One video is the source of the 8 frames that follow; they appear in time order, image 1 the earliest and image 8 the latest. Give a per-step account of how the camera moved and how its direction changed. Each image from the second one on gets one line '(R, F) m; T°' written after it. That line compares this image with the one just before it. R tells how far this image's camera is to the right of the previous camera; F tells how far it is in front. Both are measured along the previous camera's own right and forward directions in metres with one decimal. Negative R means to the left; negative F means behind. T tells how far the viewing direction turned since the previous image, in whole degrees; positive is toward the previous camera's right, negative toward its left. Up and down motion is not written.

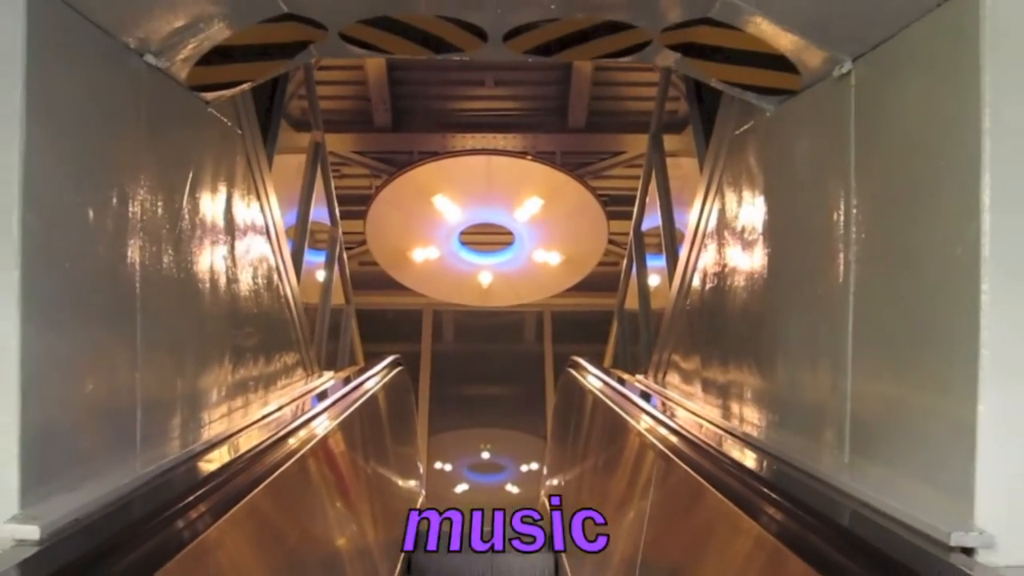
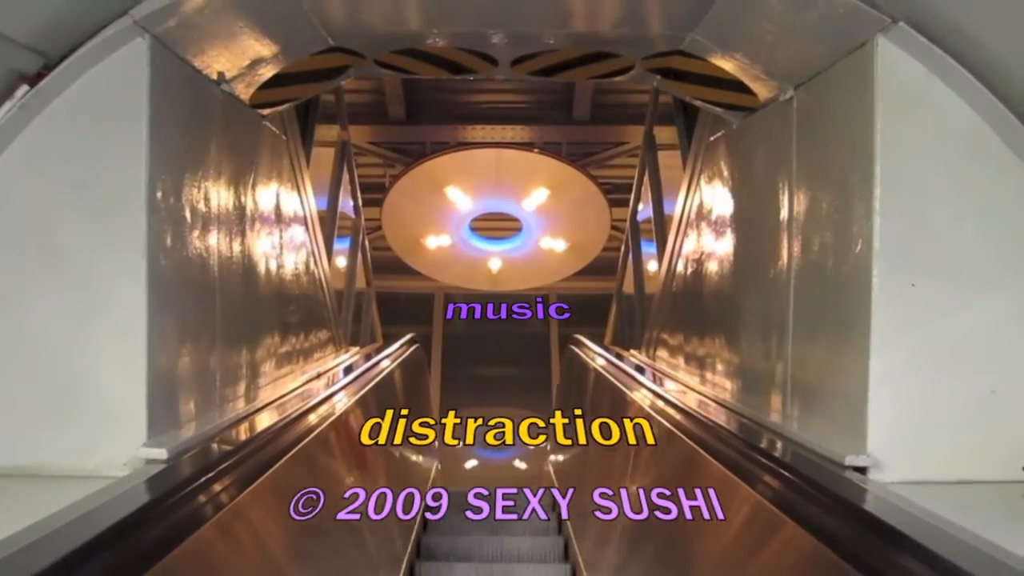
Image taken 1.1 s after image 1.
(0.0, -0.5) m; 0°
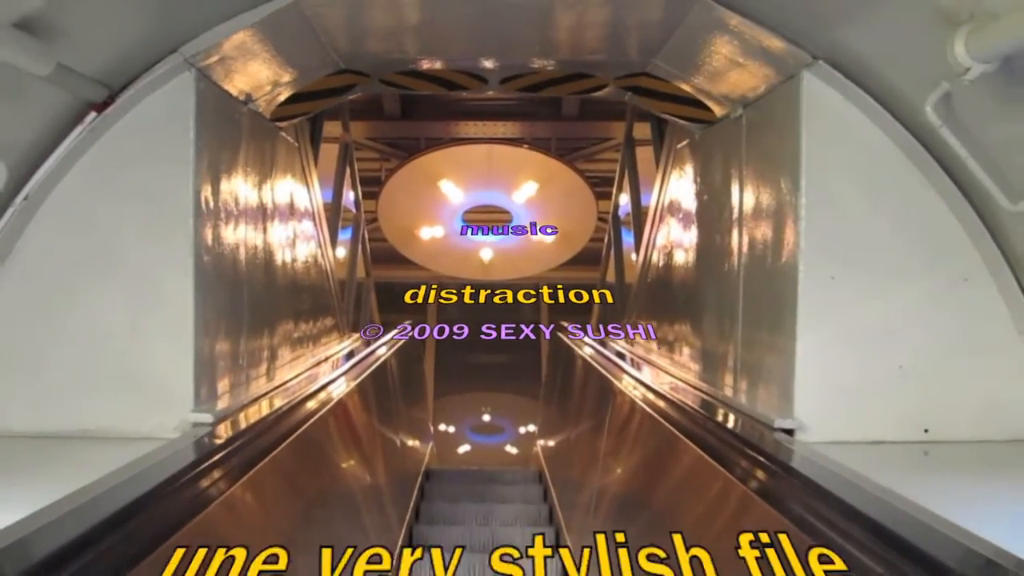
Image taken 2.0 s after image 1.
(0.0, -0.4) m; 0°
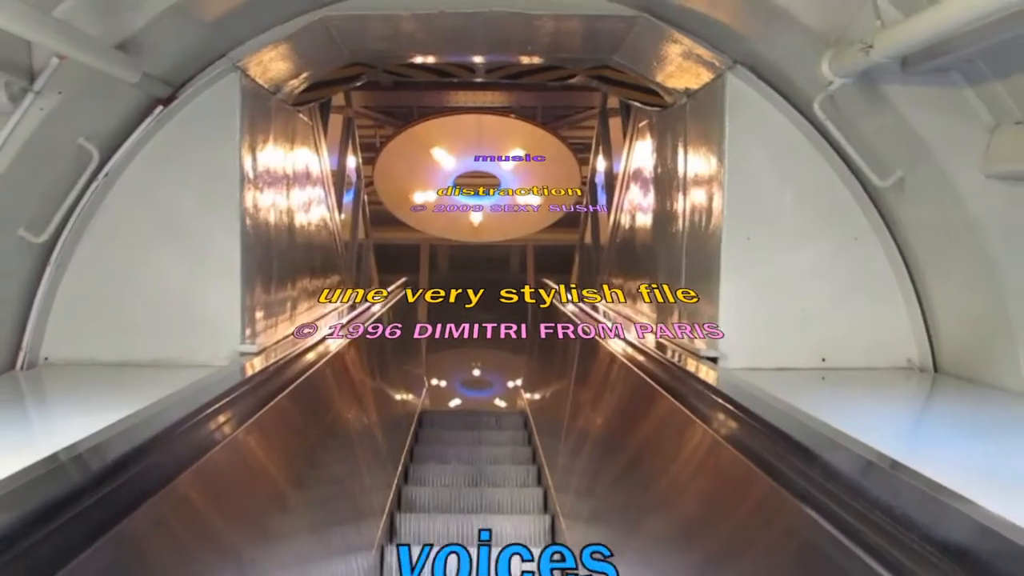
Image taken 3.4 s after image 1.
(0.0, -0.6) m; 0°
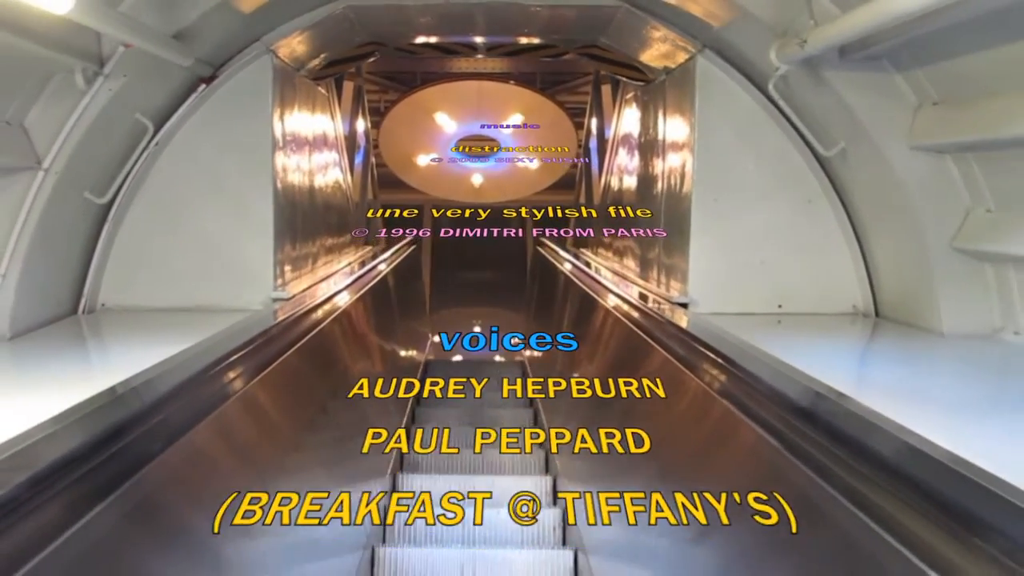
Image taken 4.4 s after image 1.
(0.0, -0.4) m; 0°
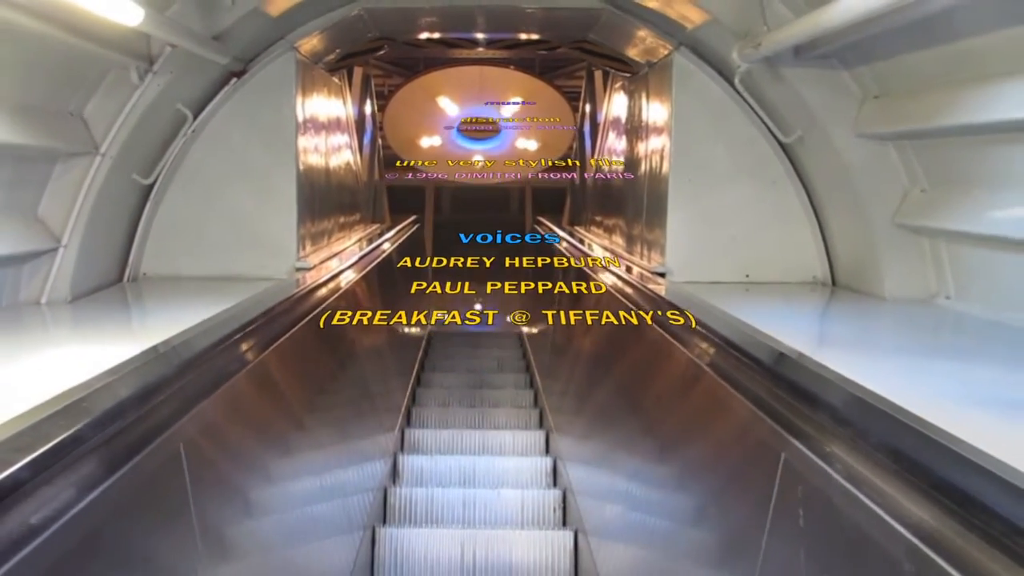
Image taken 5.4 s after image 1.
(0.0, -0.4) m; 0°
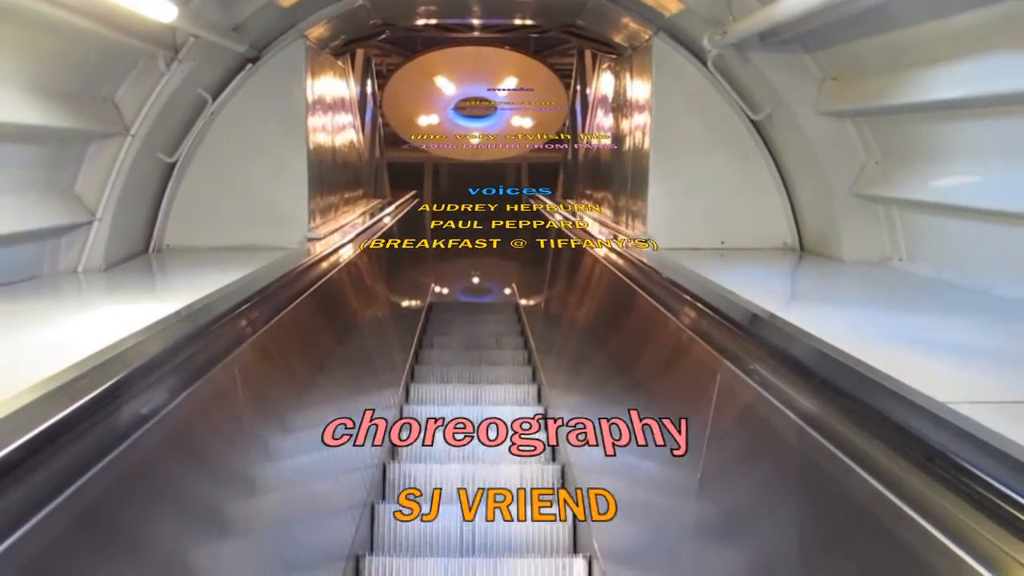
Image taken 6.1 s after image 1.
(0.0, -0.3) m; 0°
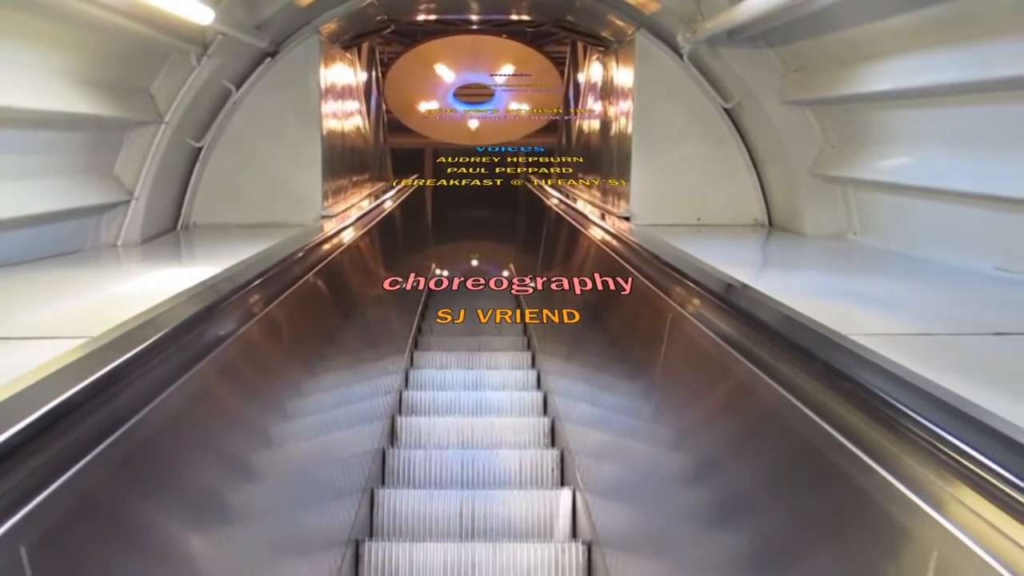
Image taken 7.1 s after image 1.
(0.0, -0.4) m; 0°
